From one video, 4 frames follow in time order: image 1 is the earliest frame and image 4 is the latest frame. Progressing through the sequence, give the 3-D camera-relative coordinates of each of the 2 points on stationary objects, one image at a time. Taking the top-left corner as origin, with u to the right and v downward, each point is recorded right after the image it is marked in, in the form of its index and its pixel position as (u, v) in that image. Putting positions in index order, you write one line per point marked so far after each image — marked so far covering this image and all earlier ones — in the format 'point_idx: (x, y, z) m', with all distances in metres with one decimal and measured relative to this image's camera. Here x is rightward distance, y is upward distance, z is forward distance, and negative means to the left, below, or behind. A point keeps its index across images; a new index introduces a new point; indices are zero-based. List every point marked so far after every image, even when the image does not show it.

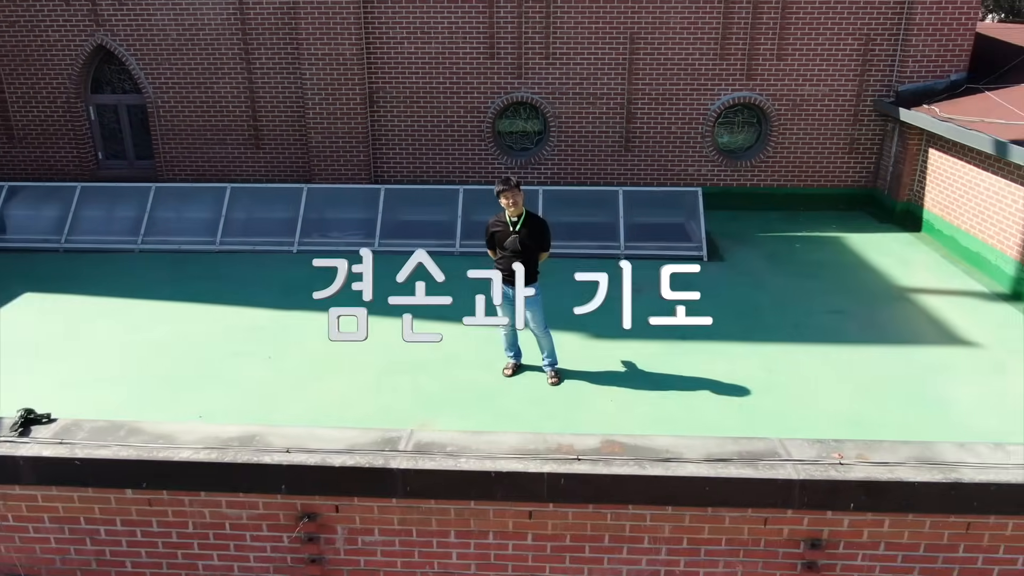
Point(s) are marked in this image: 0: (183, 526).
0: (-1.6, -1.2, +4.0) m
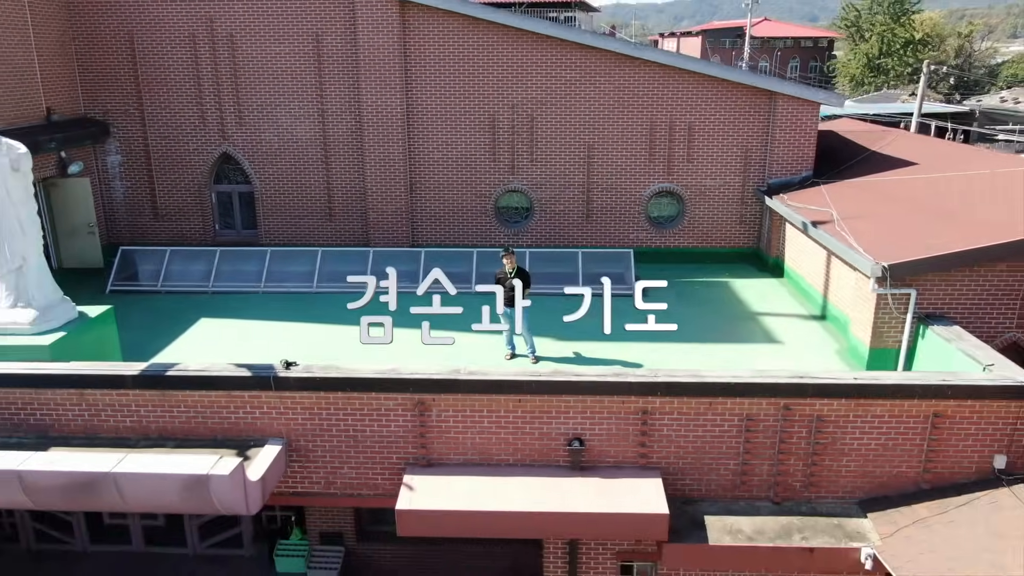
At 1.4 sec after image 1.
0: (-1.6, -1.3, +8.8) m
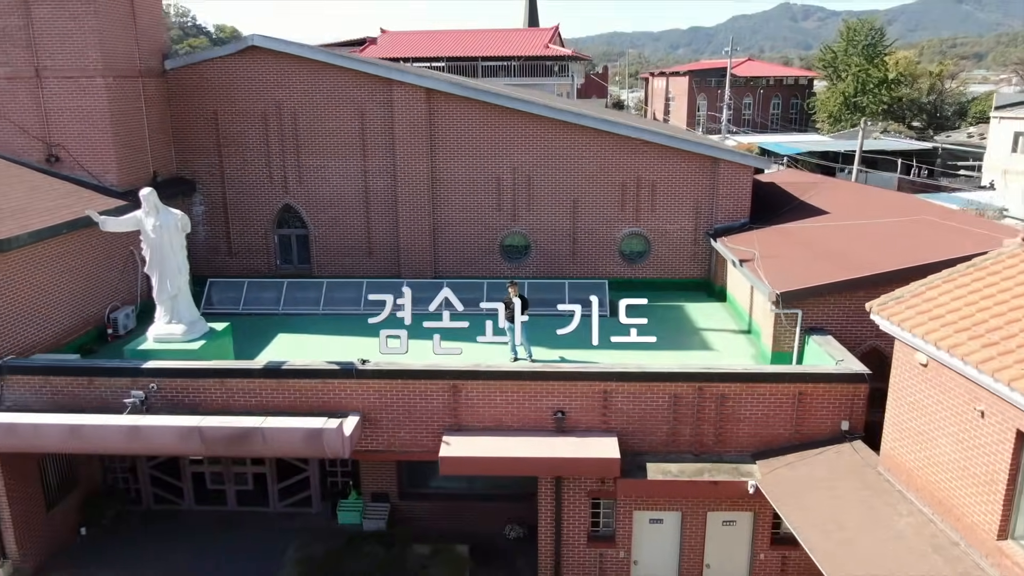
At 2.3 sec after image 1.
0: (-1.6, -1.7, +12.9) m
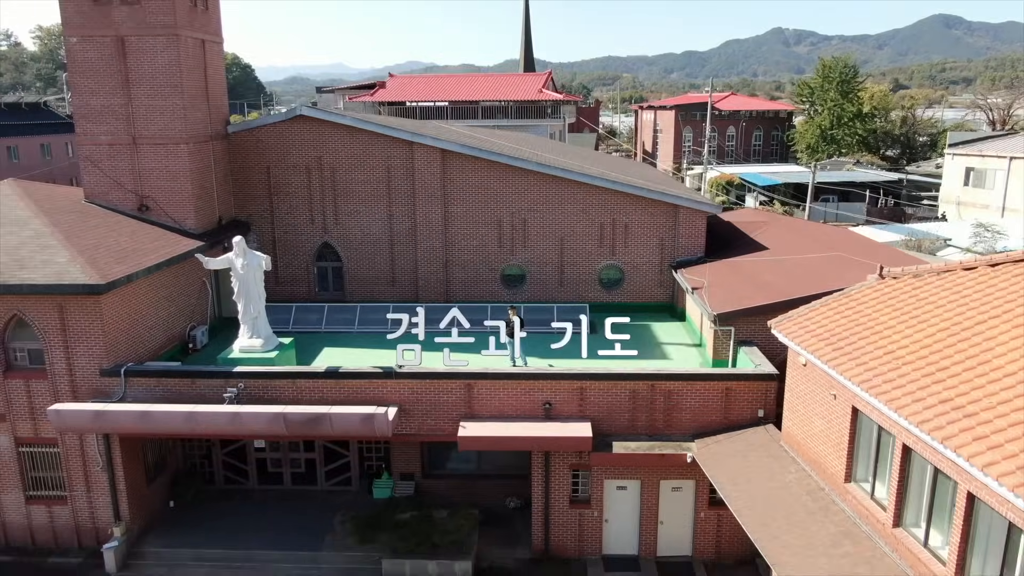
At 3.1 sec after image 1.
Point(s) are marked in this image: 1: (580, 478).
0: (-1.6, -2.2, +17.2) m
1: (+1.5, -4.2, +17.8) m
